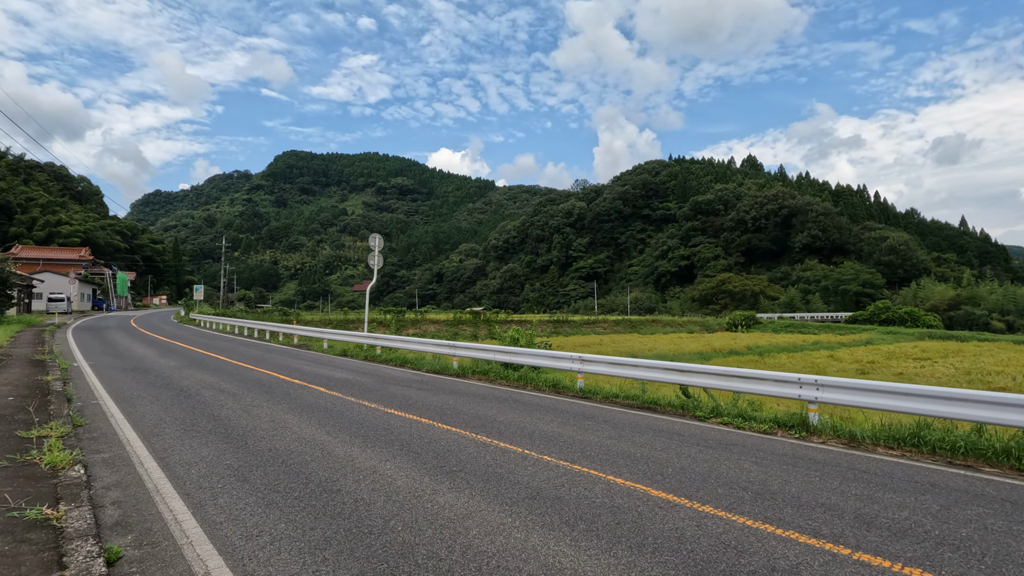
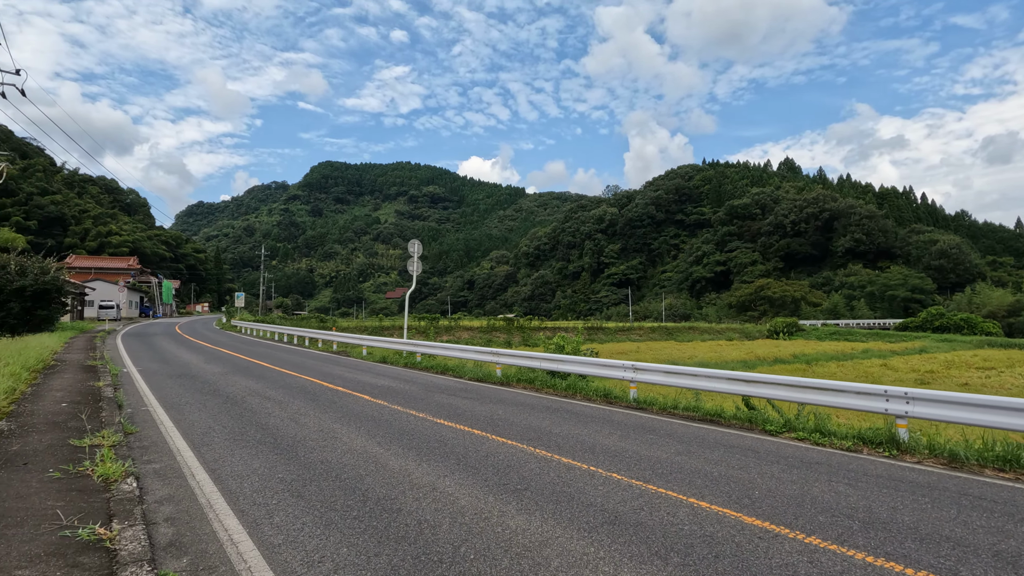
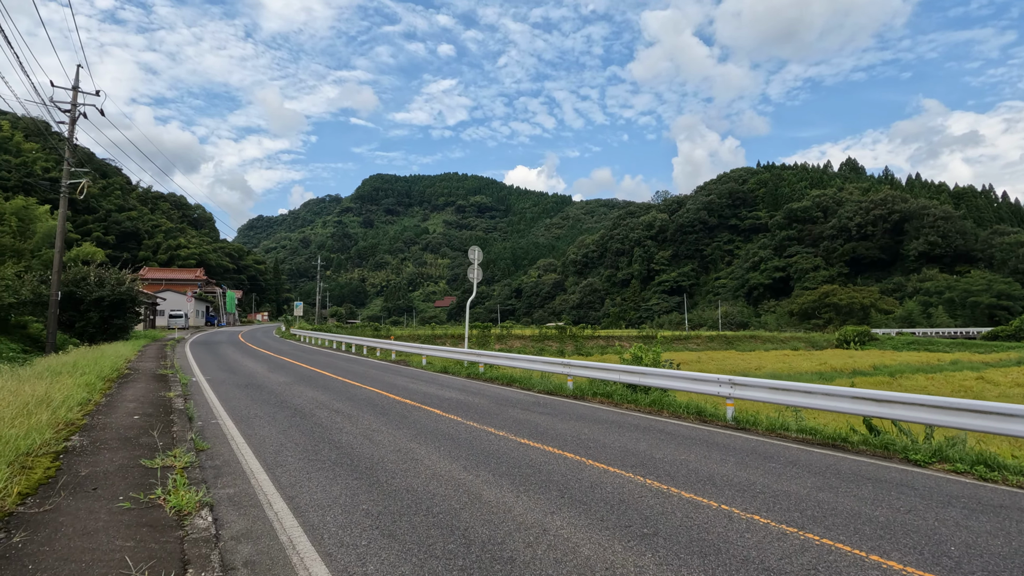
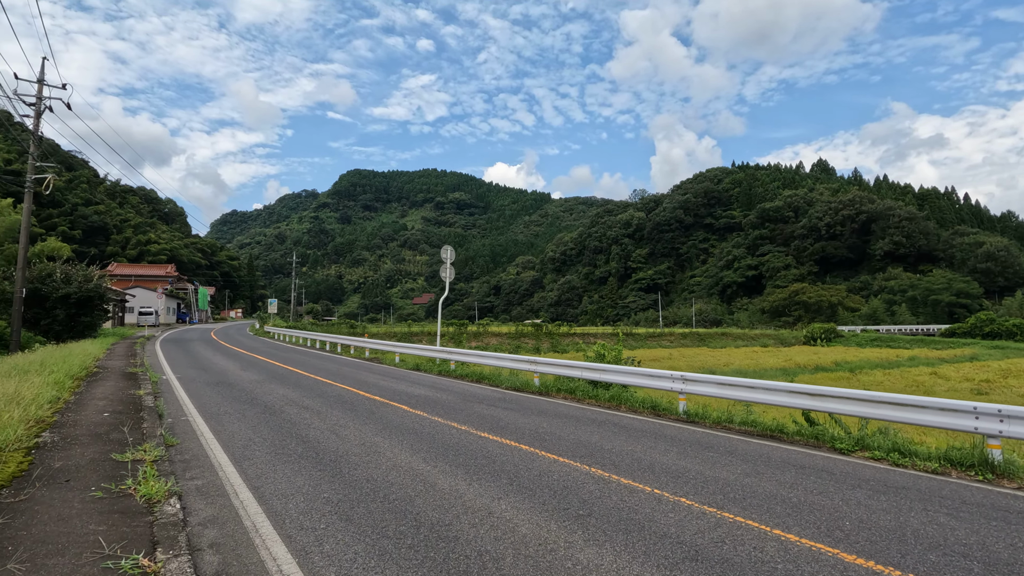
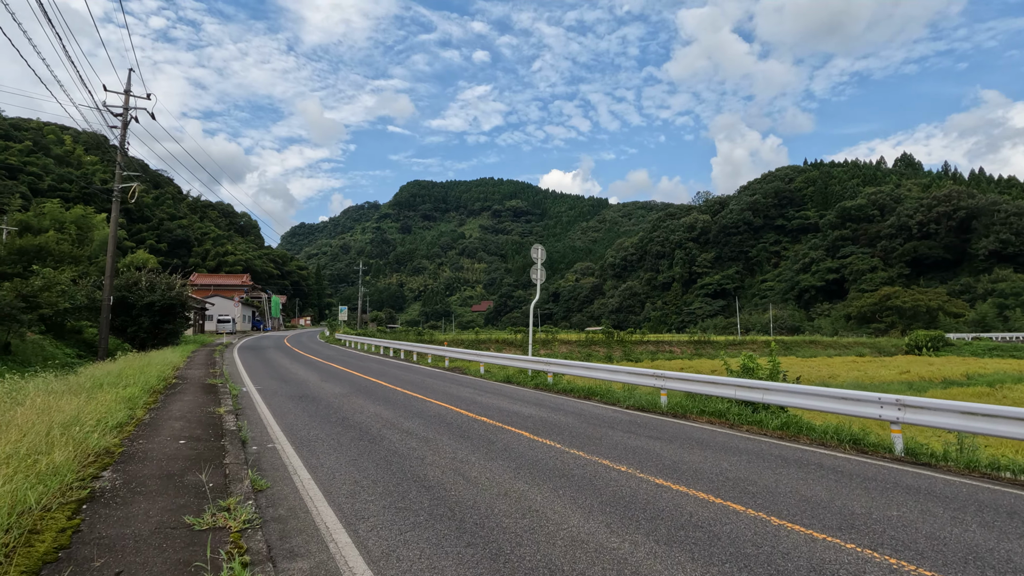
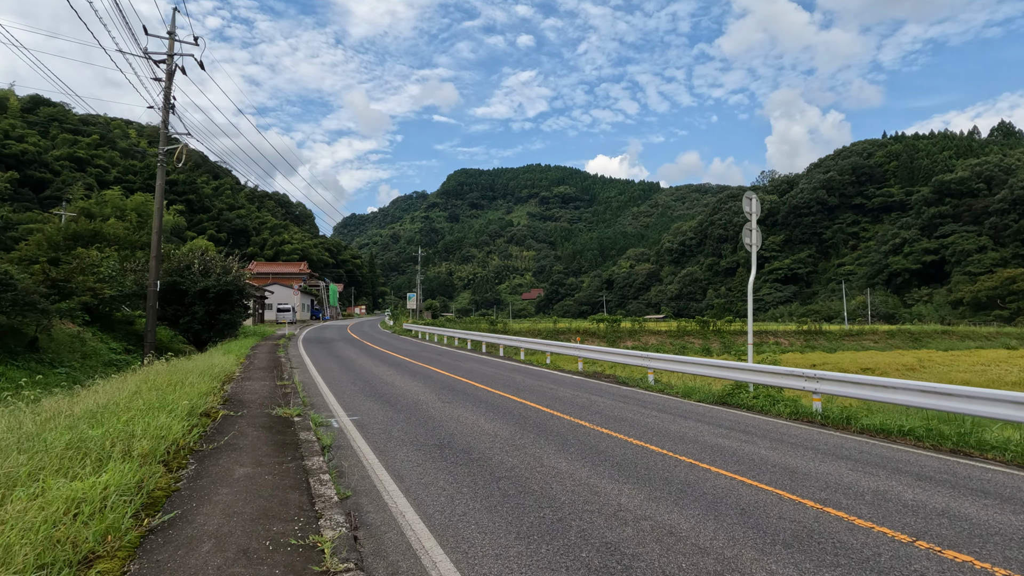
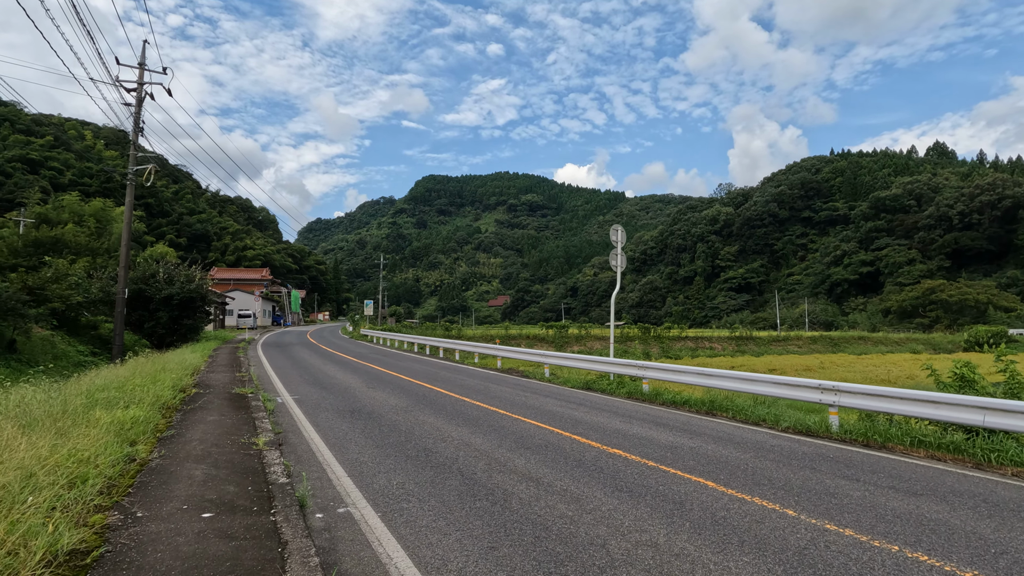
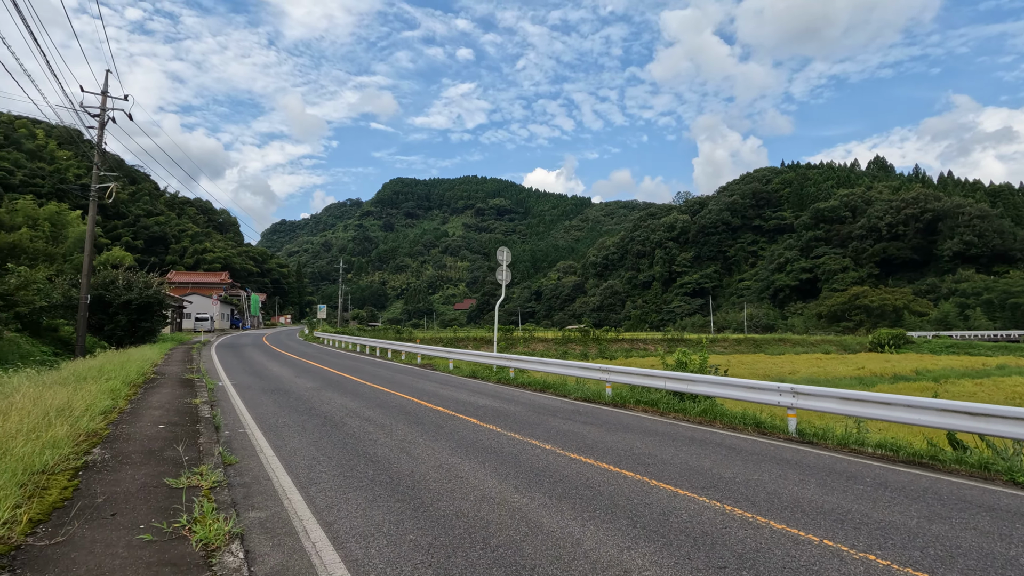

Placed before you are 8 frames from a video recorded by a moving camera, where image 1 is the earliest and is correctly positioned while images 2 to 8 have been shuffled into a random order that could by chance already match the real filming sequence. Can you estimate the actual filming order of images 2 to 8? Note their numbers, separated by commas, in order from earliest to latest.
2, 4, 3, 8, 5, 7, 6
